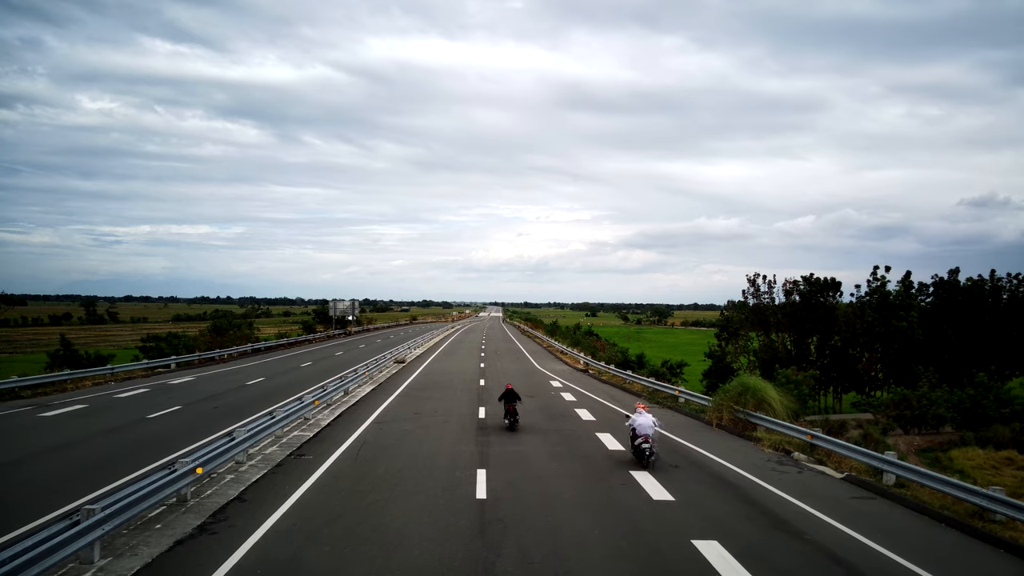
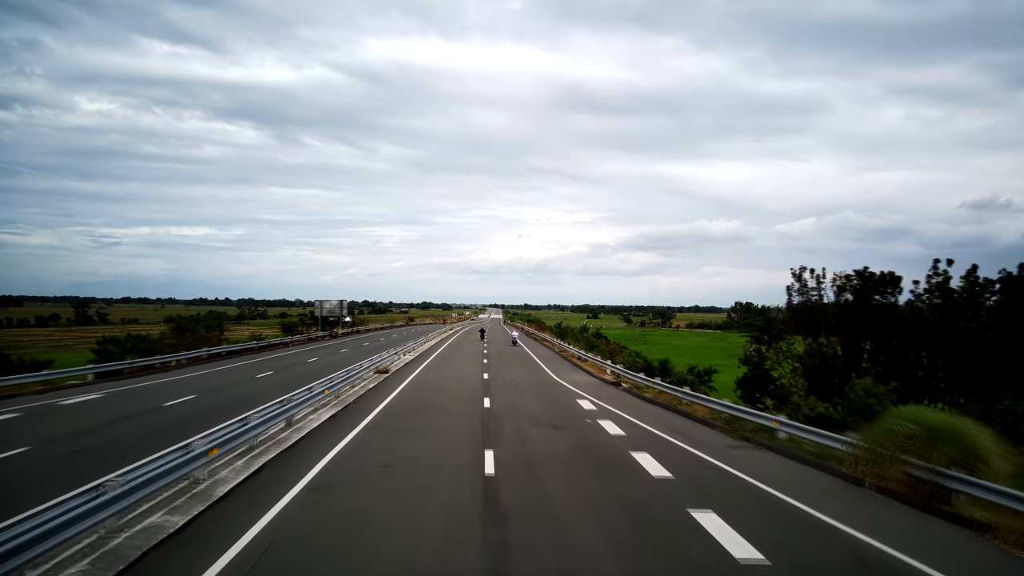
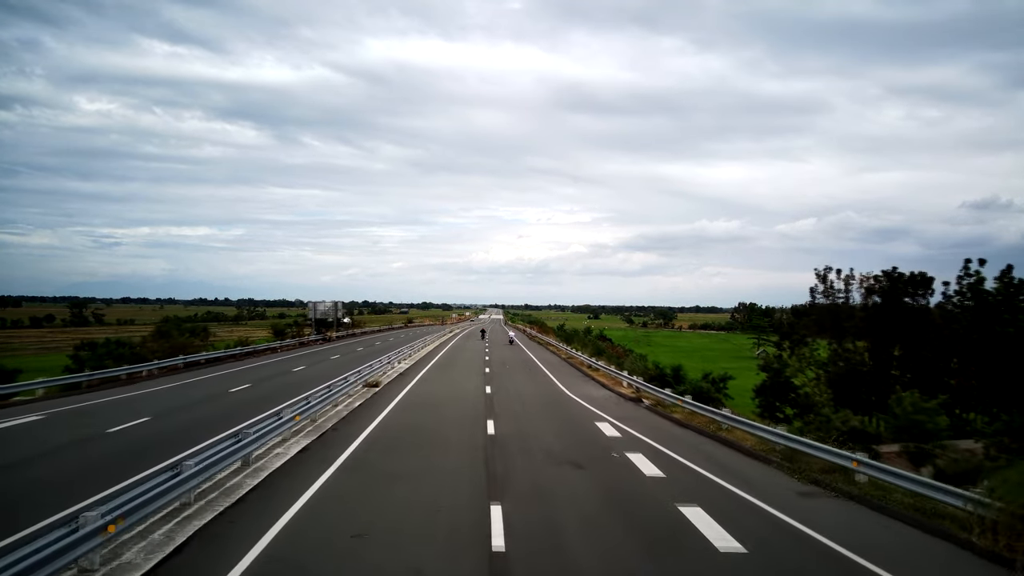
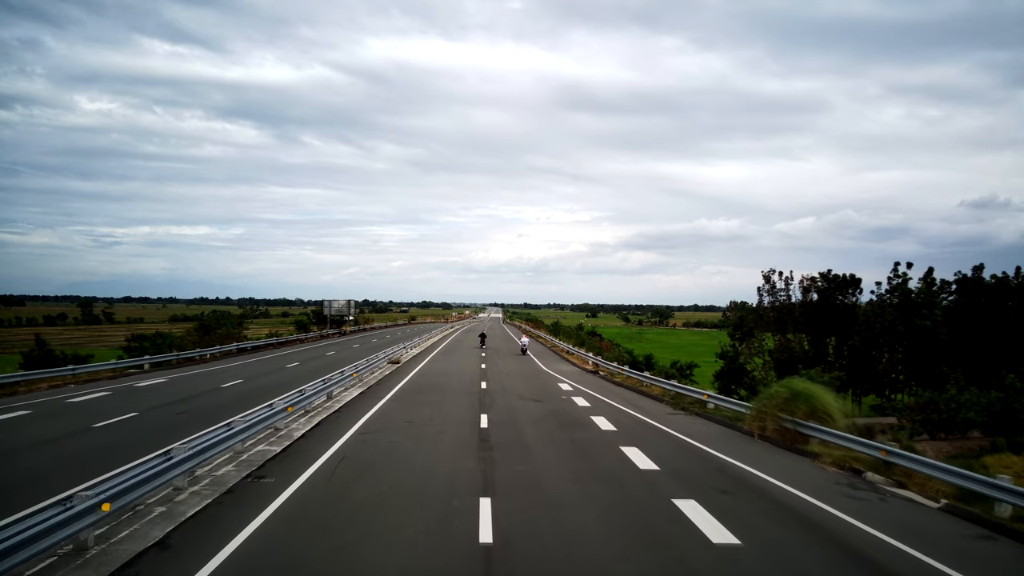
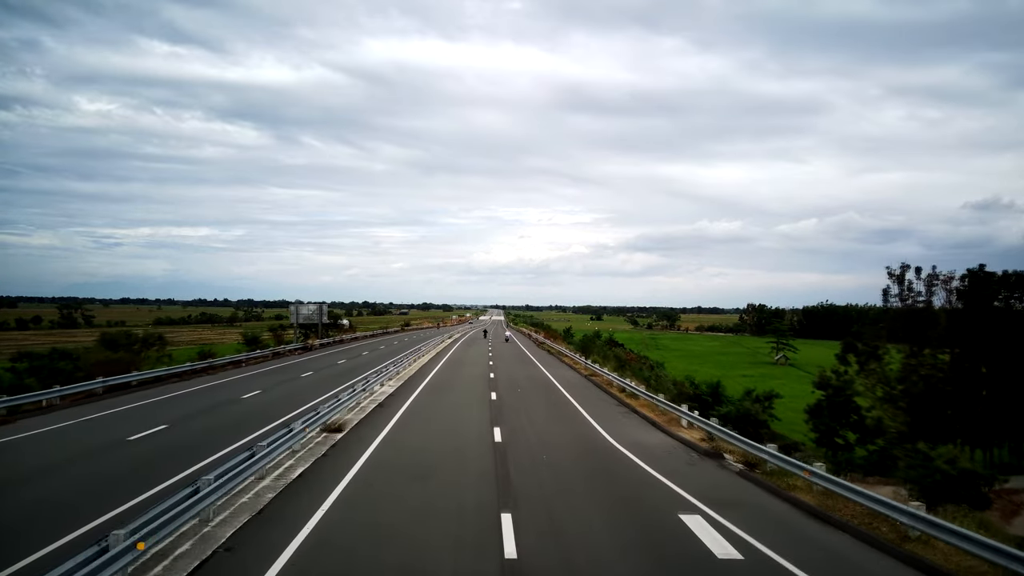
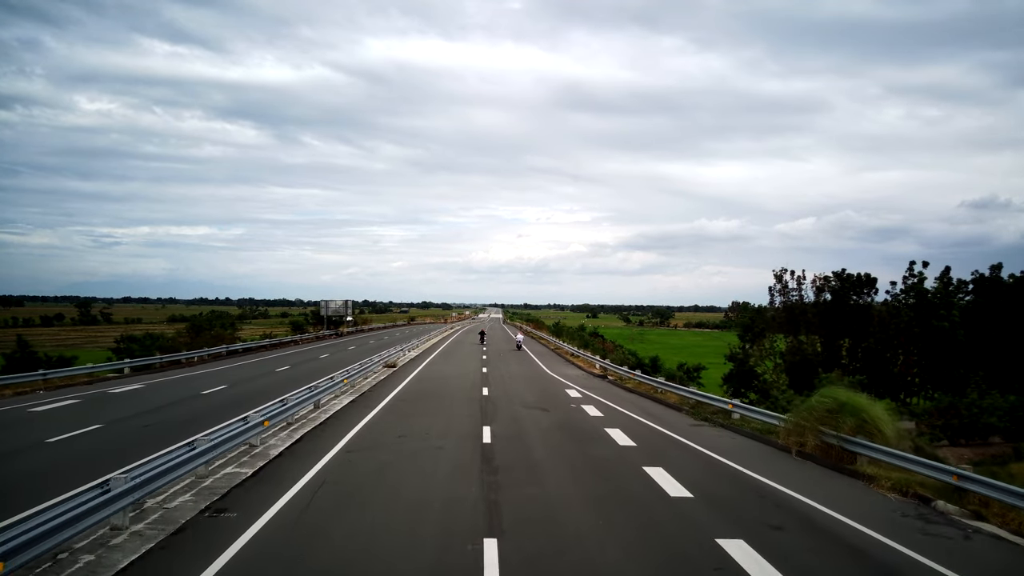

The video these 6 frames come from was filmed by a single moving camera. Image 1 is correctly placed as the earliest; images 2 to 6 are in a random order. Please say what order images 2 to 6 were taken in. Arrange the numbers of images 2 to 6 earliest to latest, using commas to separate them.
4, 6, 2, 3, 5
